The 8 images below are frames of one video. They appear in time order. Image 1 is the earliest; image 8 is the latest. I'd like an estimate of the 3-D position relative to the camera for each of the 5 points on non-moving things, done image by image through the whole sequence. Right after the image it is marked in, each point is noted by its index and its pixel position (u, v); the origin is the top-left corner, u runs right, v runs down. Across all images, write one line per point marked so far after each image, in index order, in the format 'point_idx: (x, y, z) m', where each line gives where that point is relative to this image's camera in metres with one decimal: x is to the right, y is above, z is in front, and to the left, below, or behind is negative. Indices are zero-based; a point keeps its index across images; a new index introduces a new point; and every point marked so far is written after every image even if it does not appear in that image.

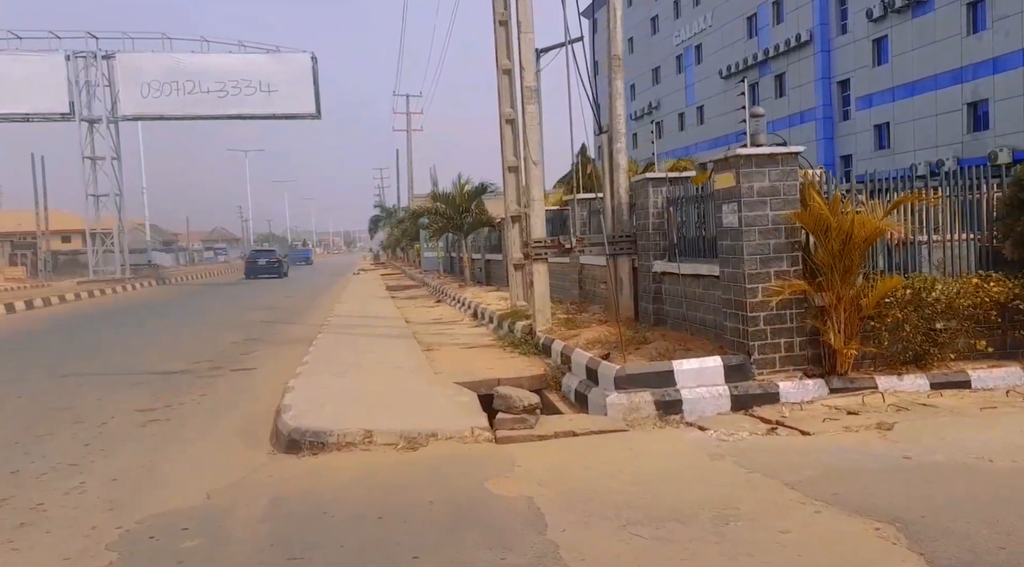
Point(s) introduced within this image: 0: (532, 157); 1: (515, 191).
0: (+0.3, +1.5, +10.5) m
1: (+0.1, +1.4, +13.9) m
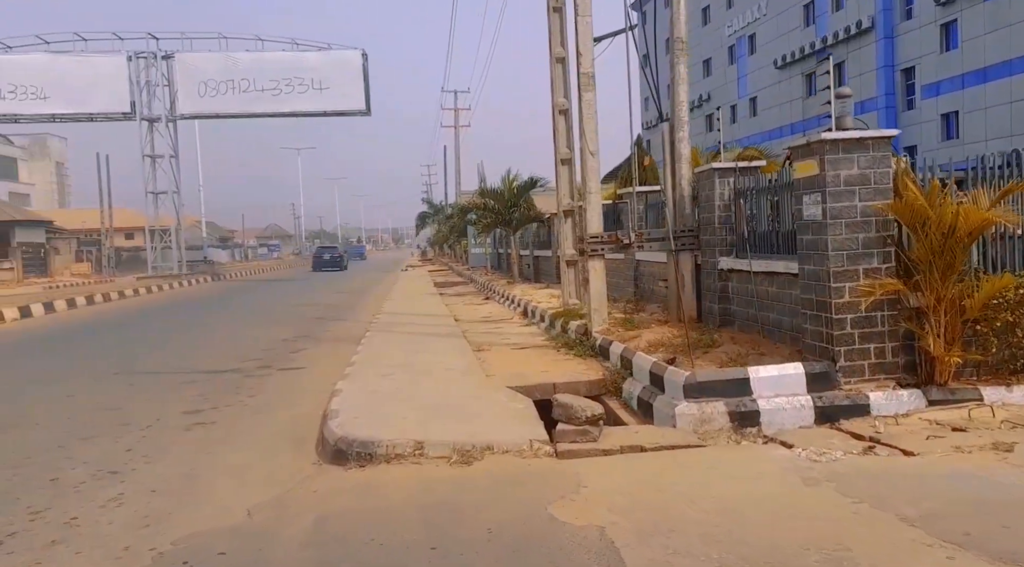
0: (+0.9, +1.5, +10.0) m
1: (+0.8, +1.4, +13.4) m
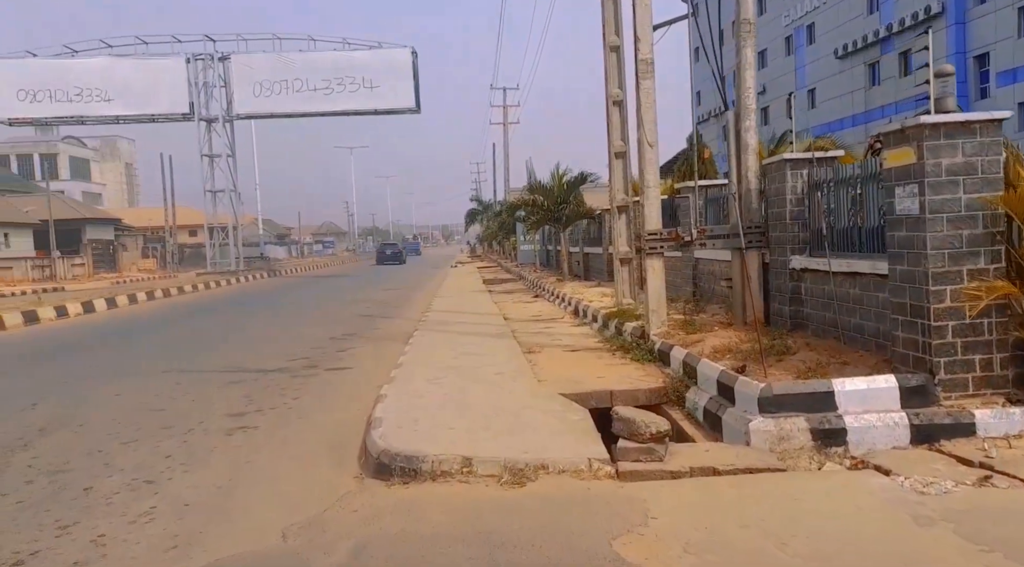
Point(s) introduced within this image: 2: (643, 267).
0: (+1.4, +1.5, +9.4) m
1: (+1.6, +1.5, +12.8) m
2: (+2.0, +0.2, +13.8) m
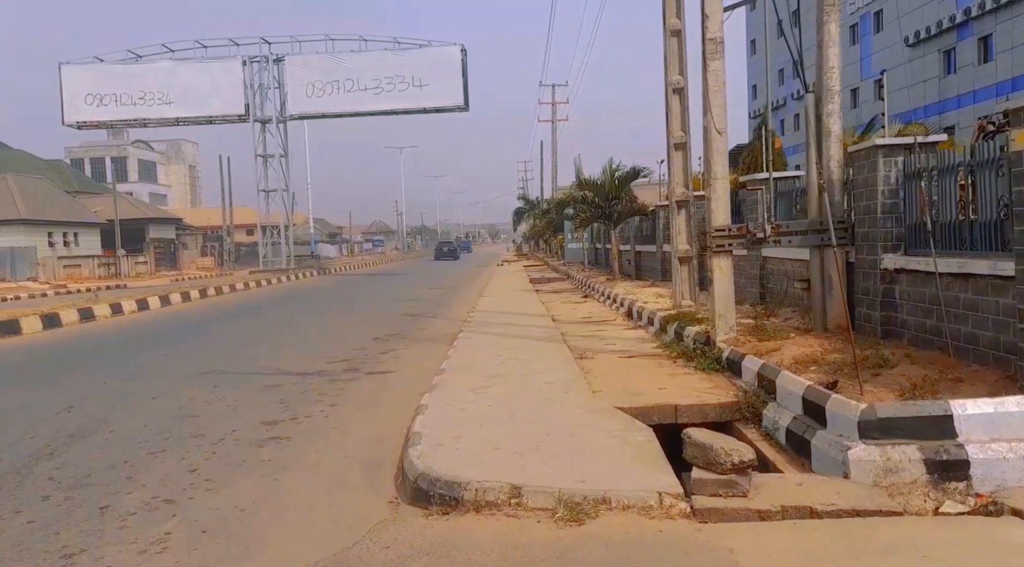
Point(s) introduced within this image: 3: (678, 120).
0: (+1.9, +1.5, +8.6) m
1: (+2.2, +1.4, +11.9) m
2: (+2.7, +0.2, +13.0) m
3: (+2.1, +2.1, +11.8) m
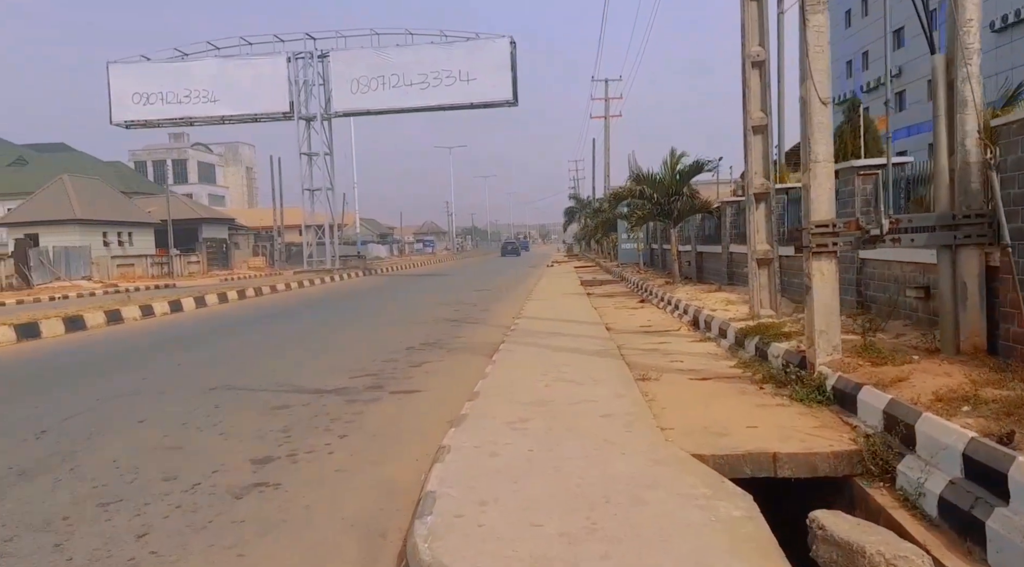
0: (+2.3, +1.4, +6.9) m
1: (+2.8, +1.4, +10.2) m
2: (+3.3, +0.2, +11.3) m
3: (+2.7, +2.0, +10.1) m
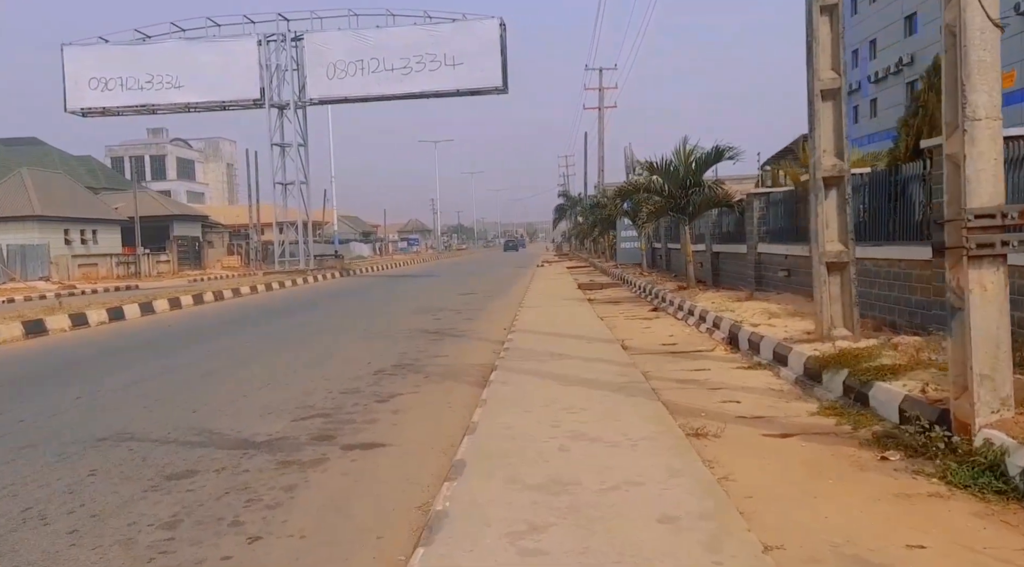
0: (+2.3, +1.3, +4.5) m
1: (+2.8, +1.3, +7.9) m
2: (+3.3, +0.1, +8.9) m
3: (+2.7, +1.9, +7.7) m
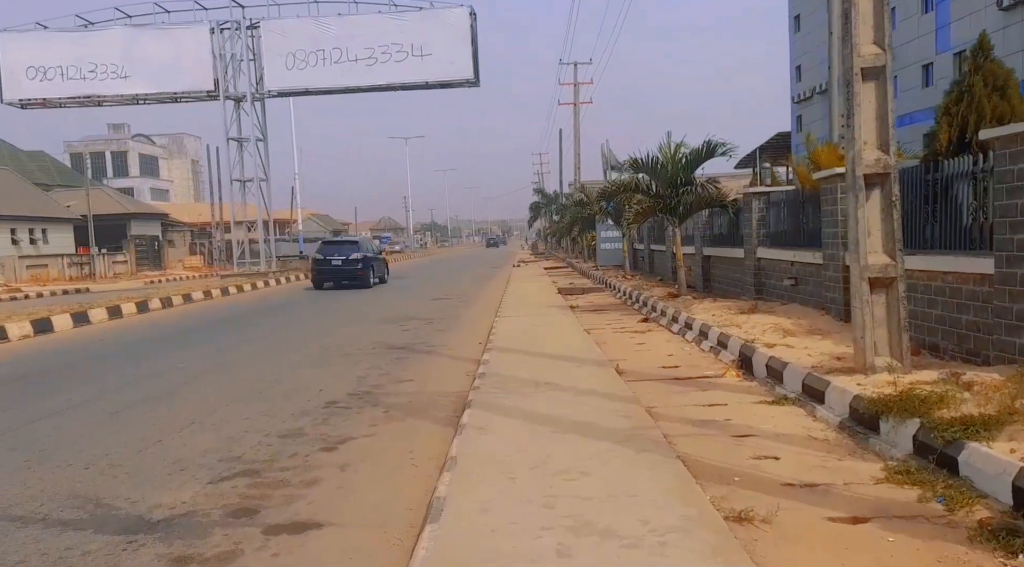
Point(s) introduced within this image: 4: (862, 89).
0: (+2.2, +1.2, +3.1) m
1: (+2.6, +1.1, +6.5) m
2: (+3.1, -0.1, +7.5) m
3: (+2.5, +1.8, +6.3) m
4: (+2.5, +1.4, +6.4) m
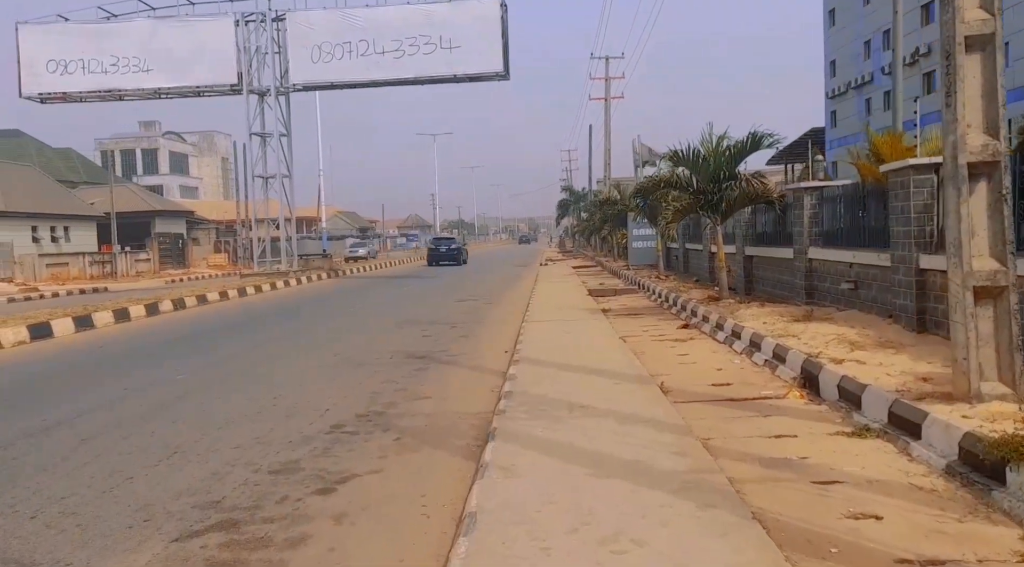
0: (+2.3, +1.1, +2.0) m
1: (+2.8, +1.1, +5.3) m
2: (+3.3, -0.1, +6.4) m
3: (+2.7, +1.7, +5.2) m
4: (+2.7, +1.3, +5.3) m
